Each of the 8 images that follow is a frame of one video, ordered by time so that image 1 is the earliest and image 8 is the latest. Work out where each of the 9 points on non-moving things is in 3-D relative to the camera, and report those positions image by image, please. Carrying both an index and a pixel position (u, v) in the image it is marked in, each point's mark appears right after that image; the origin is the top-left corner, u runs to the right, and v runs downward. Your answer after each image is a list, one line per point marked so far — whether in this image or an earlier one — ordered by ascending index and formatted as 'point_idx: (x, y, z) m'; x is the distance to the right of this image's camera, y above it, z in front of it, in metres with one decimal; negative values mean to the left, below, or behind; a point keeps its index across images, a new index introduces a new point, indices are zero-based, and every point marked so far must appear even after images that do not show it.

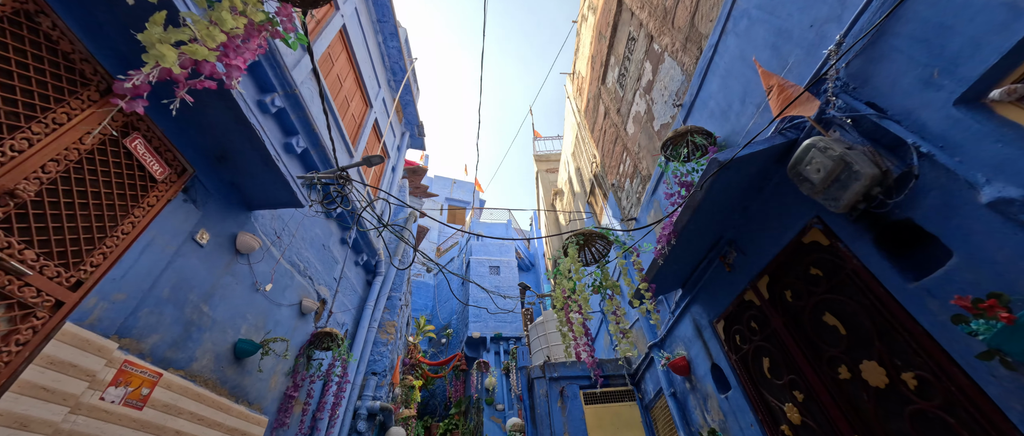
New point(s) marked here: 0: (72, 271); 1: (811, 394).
0: (-2.8, -0.3, +2.2) m
1: (+1.9, -1.1, +2.1) m
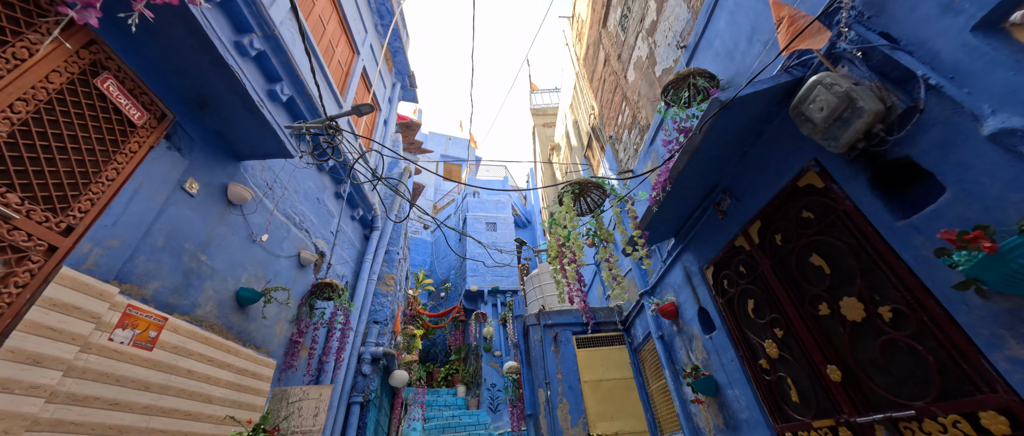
0: (-2.9, 0.0, +2.2) m
1: (+1.9, -0.8, +2.3) m
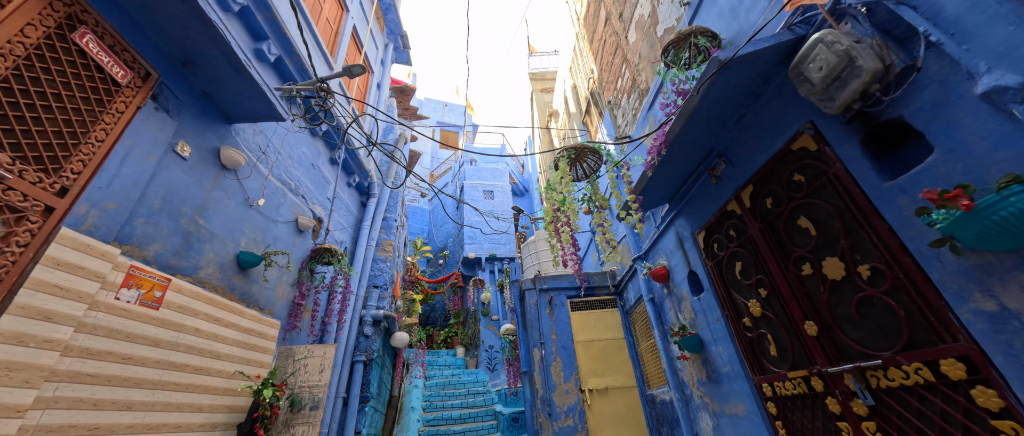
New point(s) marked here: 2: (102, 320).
0: (-2.9, +0.3, +2.1) m
1: (+1.8, -0.5, +2.4) m
2: (-2.8, -0.7, +2.3) m
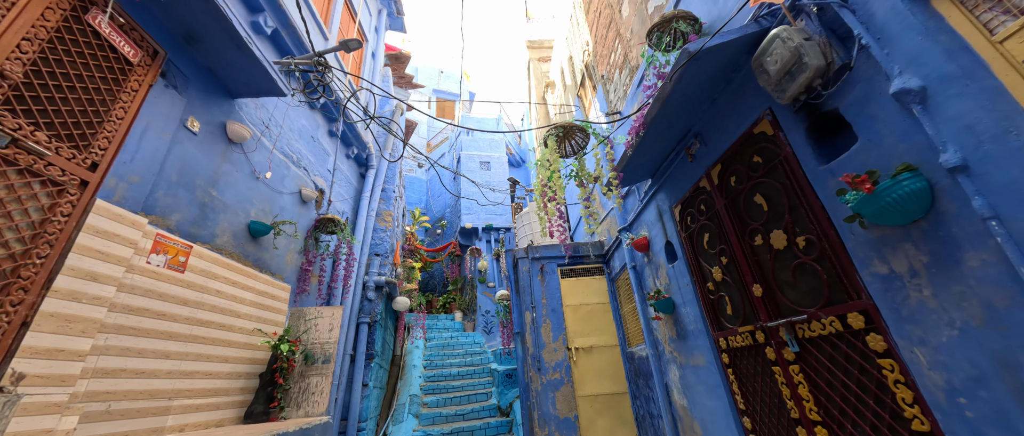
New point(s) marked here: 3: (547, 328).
0: (-3.0, +0.5, +2.4) m
1: (+1.7, -0.3, +2.7) m
2: (-2.9, -0.5, +2.6) m
3: (+0.6, -1.8, +5.5) m
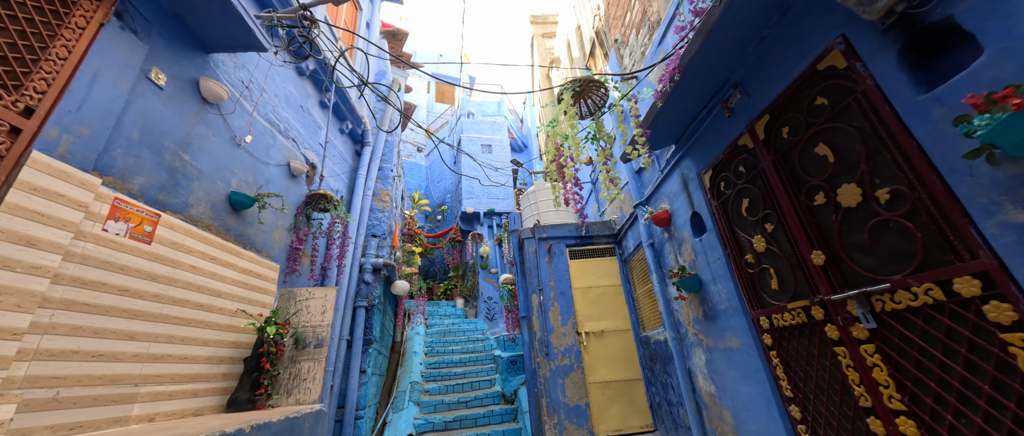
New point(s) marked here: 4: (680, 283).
0: (-2.9, +0.7, +2.0) m
1: (+1.8, 0.0, +2.3) m
2: (-2.8, -0.2, +2.3) m
3: (+0.7, -1.4, +5.1) m
4: (+1.6, -0.6, +3.2) m
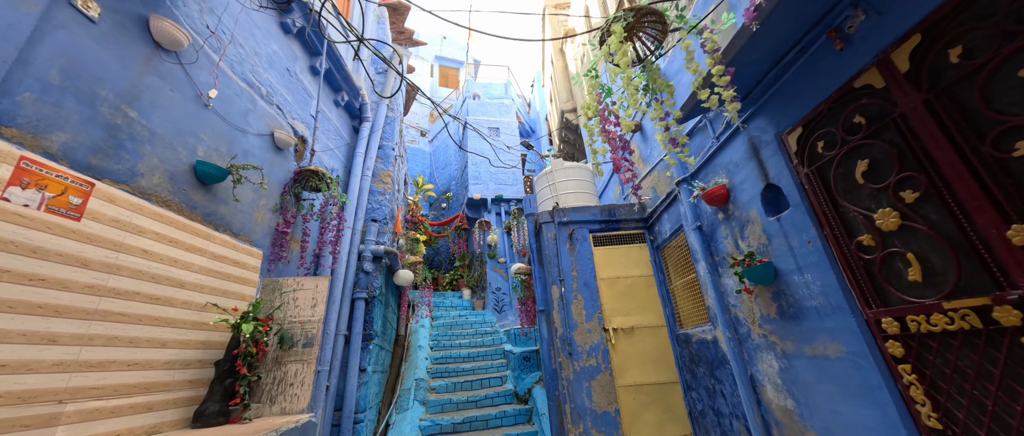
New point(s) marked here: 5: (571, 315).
0: (-2.7, +0.9, +1.3) m
1: (+2.0, +0.1, +1.6) m
2: (-2.6, 0.0, +1.7) m
3: (+0.9, -1.2, +4.5) m
4: (+1.8, -0.4, +2.6) m
5: (+0.8, -1.3, +4.5) m
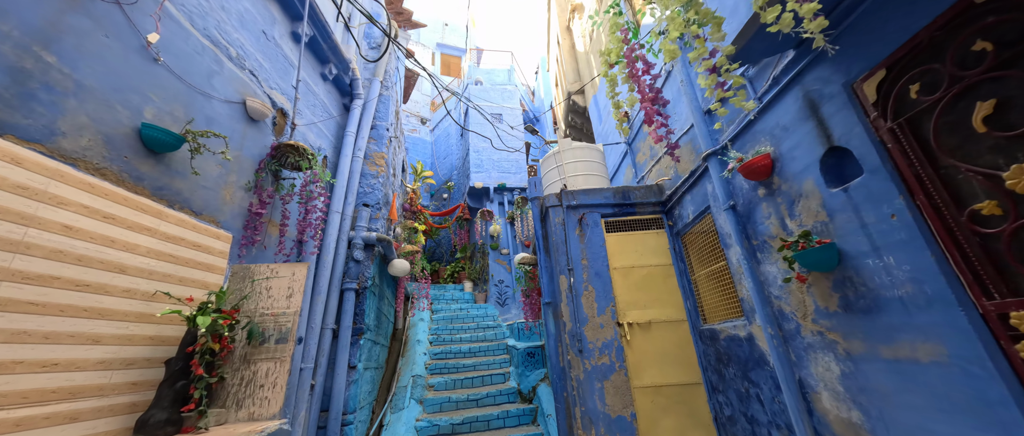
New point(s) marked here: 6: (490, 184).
0: (-2.7, +1.1, +0.9) m
1: (+2.1, +0.3, +1.1) m
2: (-2.6, +0.1, +1.2) m
3: (+0.9, -1.0, +4.1) m
4: (+1.8, -0.2, +2.1) m
5: (+0.8, -1.1, +4.0) m
6: (-0.7, +1.1, +11.4) m
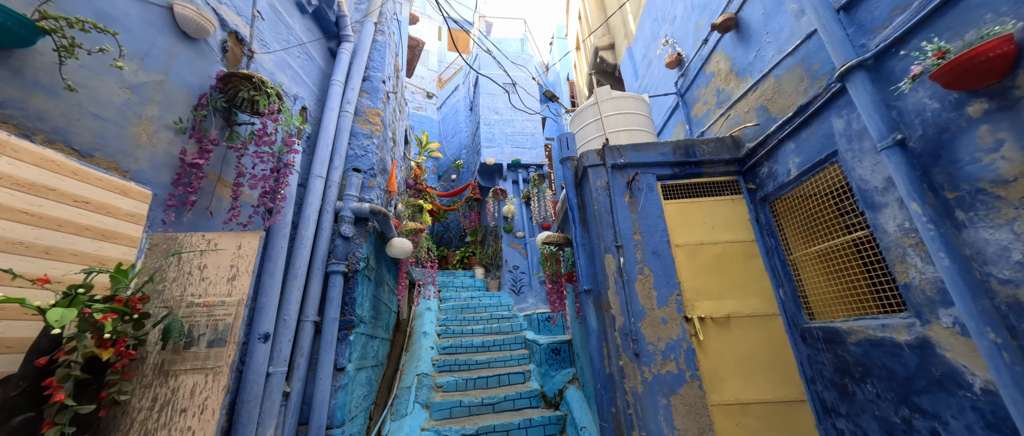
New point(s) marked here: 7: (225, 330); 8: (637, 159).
0: (-2.5, +1.3, -0.1) m
1: (+2.3, +0.6, +0.1) m
2: (-2.4, +0.4, +0.3) m
3: (+1.2, -0.6, +3.1) m
4: (+2.1, +0.1, +1.0) m
5: (+1.1, -0.7, +3.0) m
6: (-0.3, +1.7, +10.3) m
7: (-1.7, -0.7, +2.0) m
8: (+1.3, +0.6, +3.4) m
